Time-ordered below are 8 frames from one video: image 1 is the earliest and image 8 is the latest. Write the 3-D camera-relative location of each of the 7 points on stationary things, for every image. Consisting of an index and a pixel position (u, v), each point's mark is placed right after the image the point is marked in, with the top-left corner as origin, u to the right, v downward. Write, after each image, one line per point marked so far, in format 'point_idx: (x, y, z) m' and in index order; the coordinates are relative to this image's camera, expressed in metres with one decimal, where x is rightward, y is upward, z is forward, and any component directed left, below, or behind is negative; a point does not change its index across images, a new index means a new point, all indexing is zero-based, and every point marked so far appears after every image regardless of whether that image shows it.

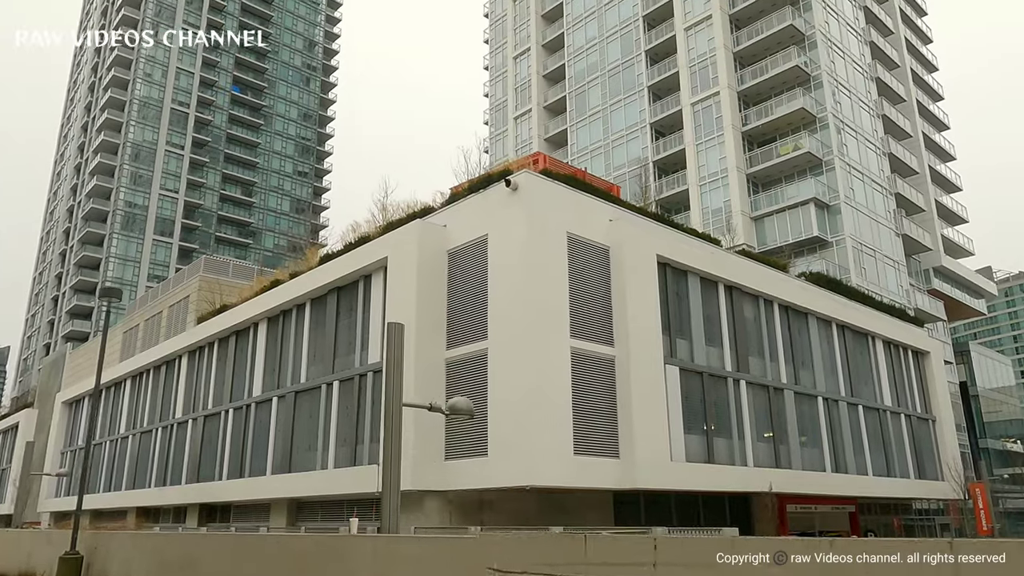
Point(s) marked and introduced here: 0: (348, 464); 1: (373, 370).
0: (-4.1, -4.3, +18.6) m
1: (-3.4, -2.0, +18.6) m
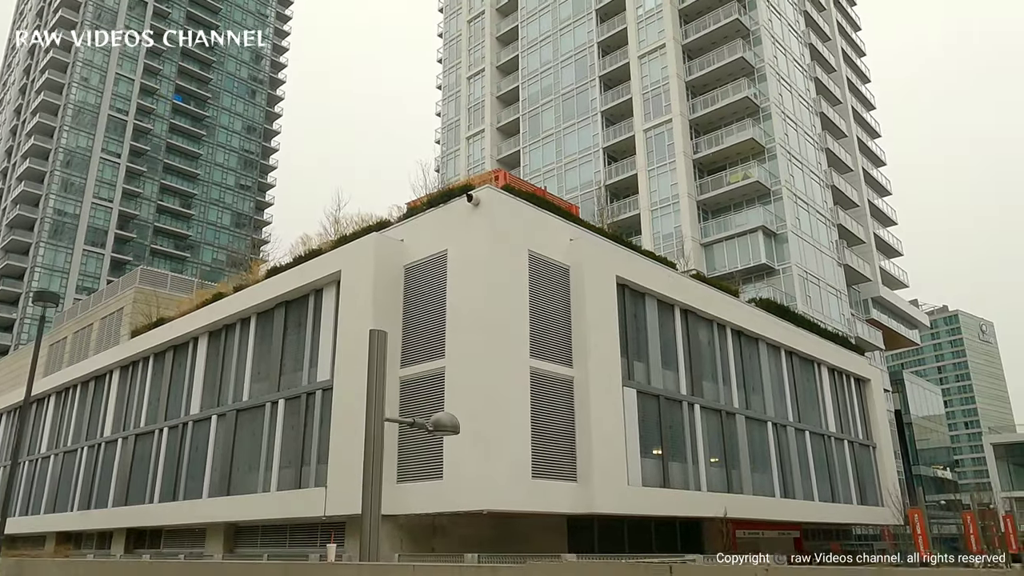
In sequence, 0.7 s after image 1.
0: (-5.2, -4.7, +17.8) m
1: (-4.5, -2.4, +17.9) m
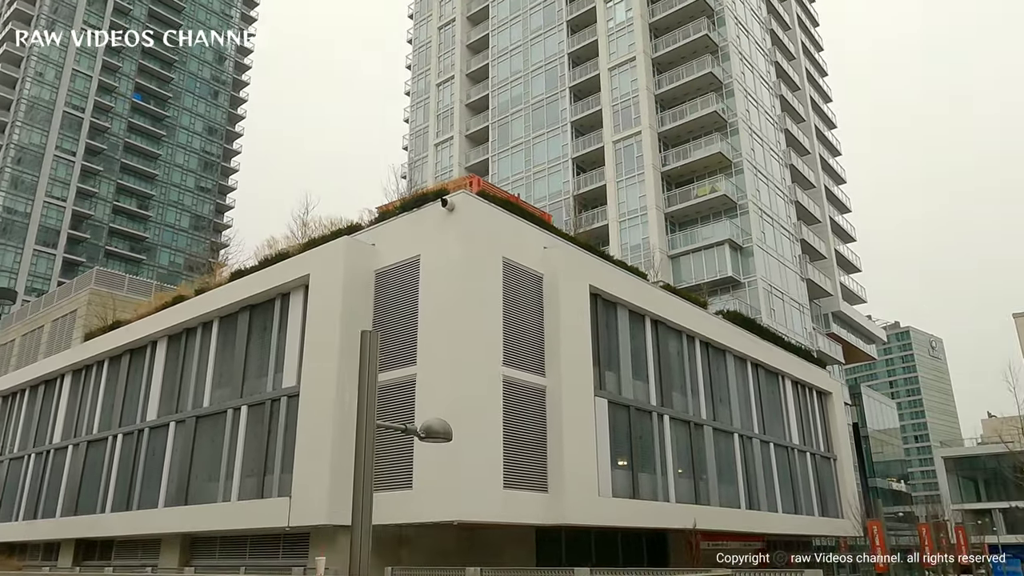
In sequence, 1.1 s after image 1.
0: (-5.9, -4.7, +17.2) m
1: (-5.1, -2.4, +17.4) m
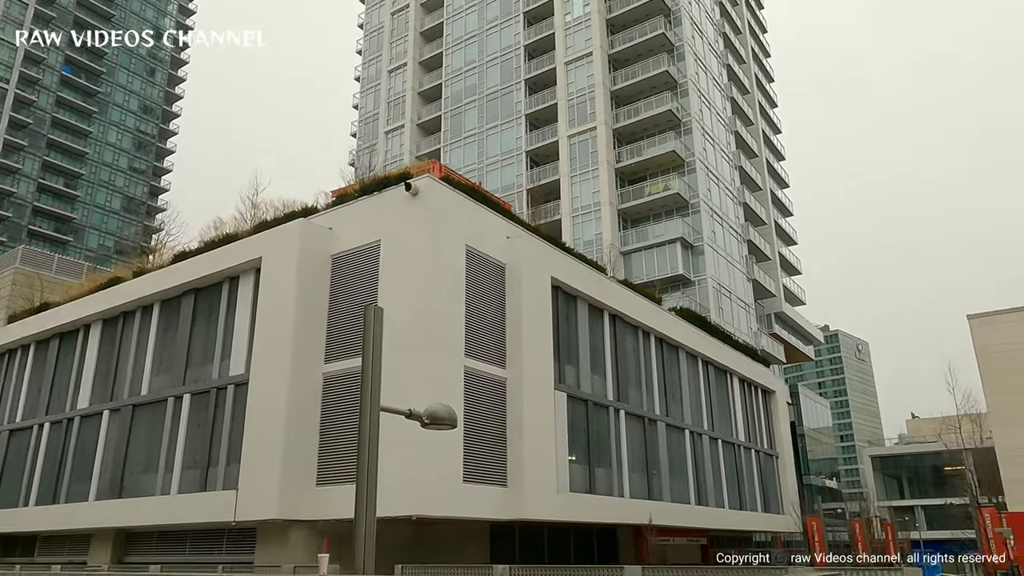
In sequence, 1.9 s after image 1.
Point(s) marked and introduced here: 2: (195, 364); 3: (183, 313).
0: (-6.8, -4.3, +16.3) m
1: (-6.0, -2.1, +16.5) m
2: (-7.4, -1.8, +17.8) m
3: (-8.0, -0.6, +18.6) m
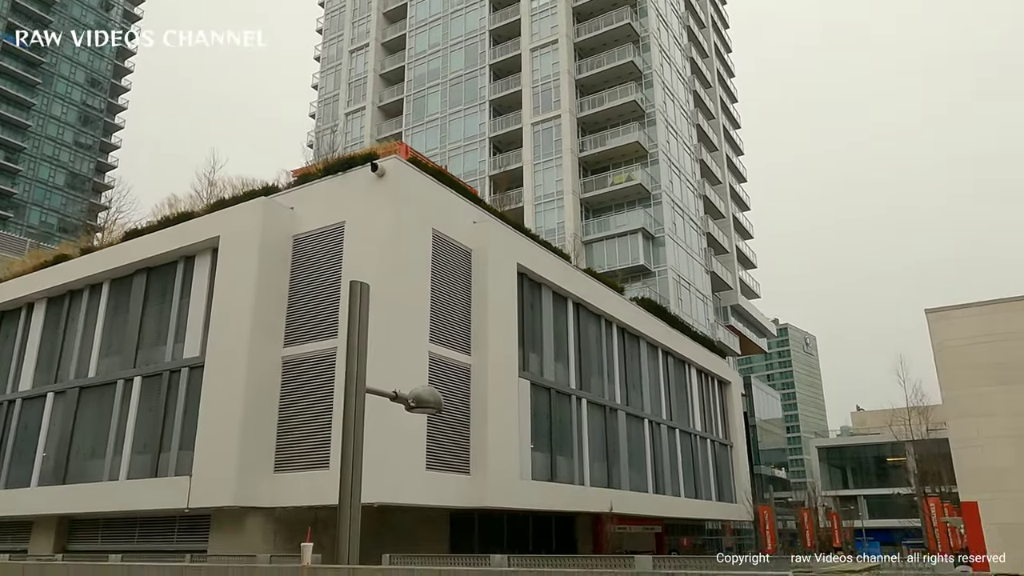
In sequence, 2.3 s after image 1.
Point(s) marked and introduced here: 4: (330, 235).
0: (-7.6, -3.9, +15.8) m
1: (-6.8, -1.6, +16.0) m
2: (-8.2, -1.3, +17.2) m
3: (-8.9, -0.1, +17.9) m
4: (-3.8, +1.1, +15.8) m
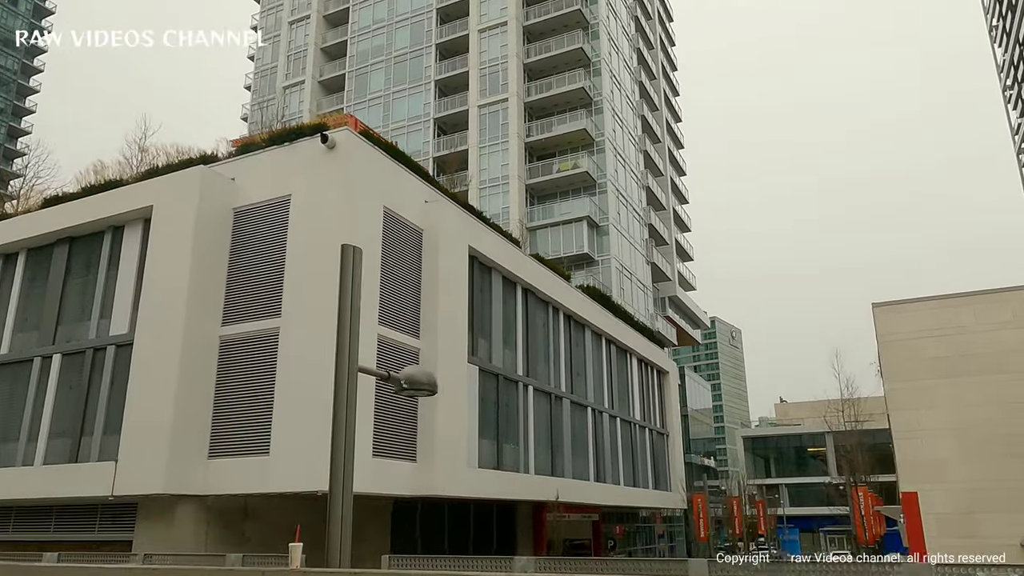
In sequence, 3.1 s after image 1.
0: (-8.6, -3.3, +14.6) m
1: (-7.8, -1.1, +14.9) m
2: (-9.3, -0.7, +15.9) m
3: (-10.0, +0.5, +16.6) m
4: (-4.7, +1.6, +14.9) m
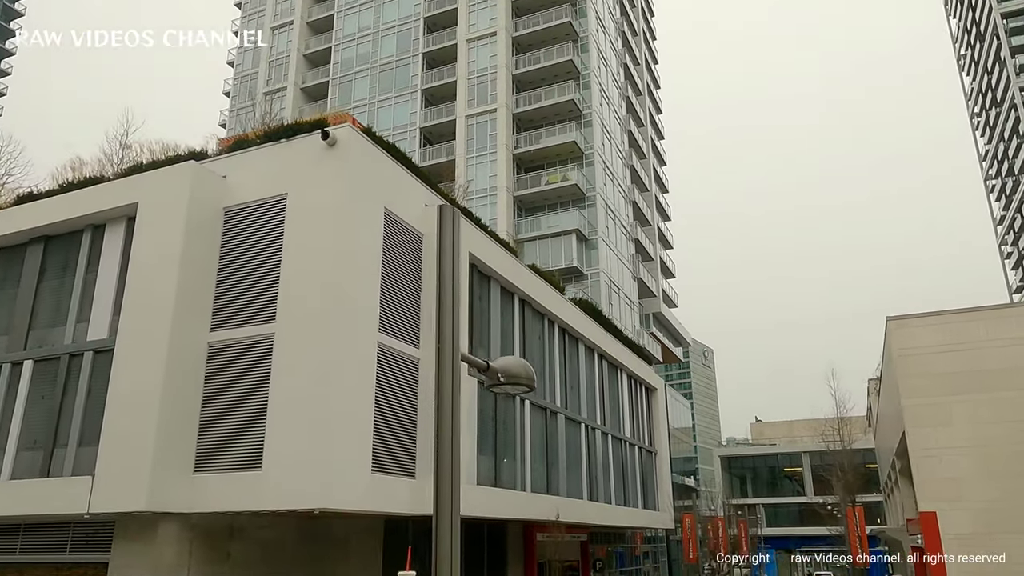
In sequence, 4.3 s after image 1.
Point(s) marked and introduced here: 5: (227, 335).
0: (-8.5, -3.3, +13.6) m
1: (-7.7, -1.1, +13.9) m
2: (-9.2, -0.7, +14.9) m
3: (-9.9, +0.5, +15.6) m
4: (-4.5, +1.5, +14.1) m
5: (-5.1, -0.8, +13.5) m
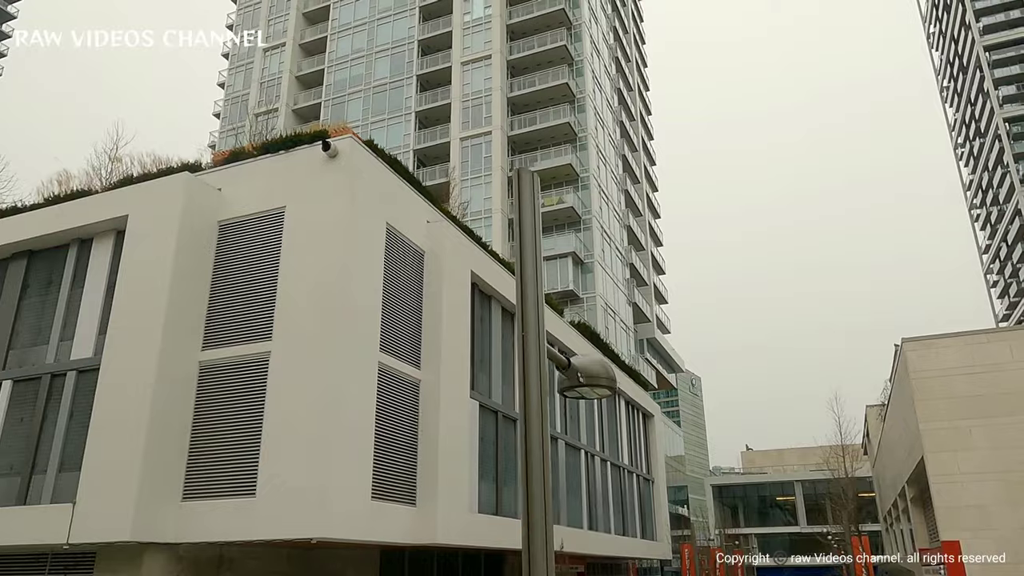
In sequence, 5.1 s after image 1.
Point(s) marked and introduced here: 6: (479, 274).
0: (-8.4, -3.6, +12.7) m
1: (-7.5, -1.4, +13.2) m
2: (-9.1, -1.0, +14.1) m
3: (-9.8, +0.2, +14.9) m
4: (-4.4, +1.2, +13.5) m
5: (-5.0, -1.1, +12.9) m
6: (-0.7, +0.3, +16.6) m
